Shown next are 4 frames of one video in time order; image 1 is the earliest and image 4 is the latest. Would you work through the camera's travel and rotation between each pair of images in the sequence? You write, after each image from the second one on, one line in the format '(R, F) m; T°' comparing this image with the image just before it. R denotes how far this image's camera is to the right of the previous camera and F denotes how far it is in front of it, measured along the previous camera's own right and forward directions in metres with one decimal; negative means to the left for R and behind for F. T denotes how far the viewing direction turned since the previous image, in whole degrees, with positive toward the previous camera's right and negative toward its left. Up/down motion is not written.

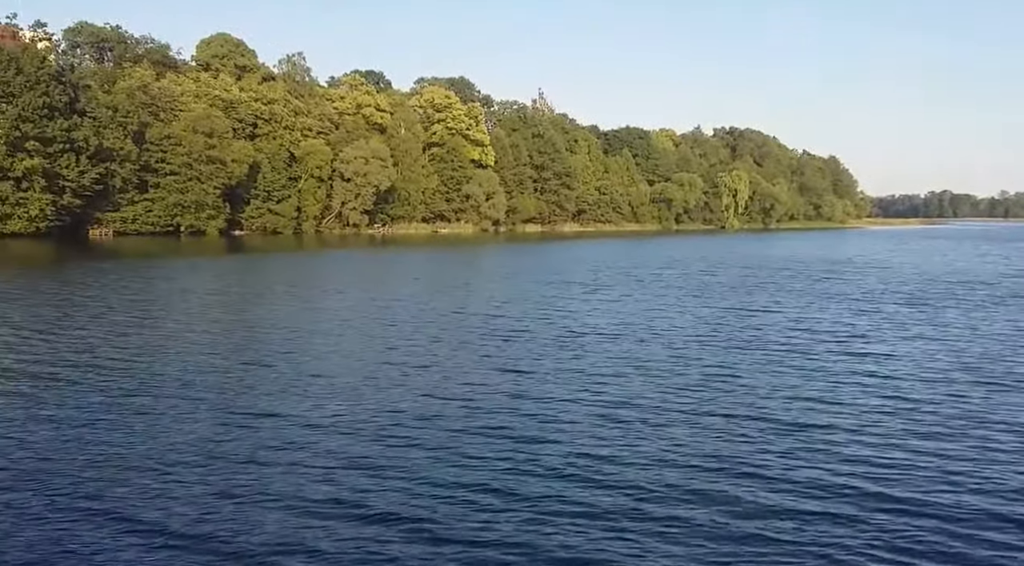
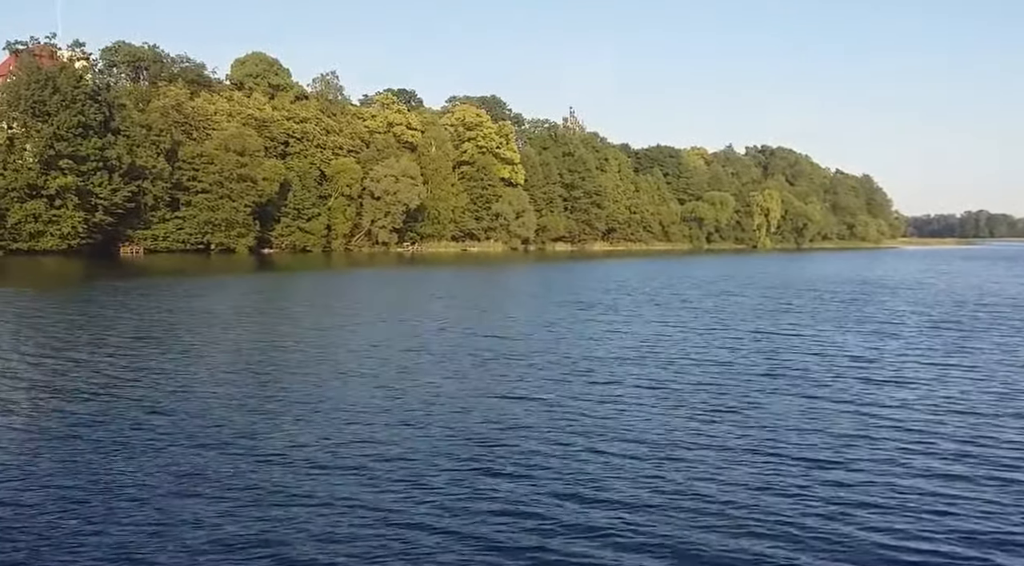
(+0.4, +0.4) m; -2°
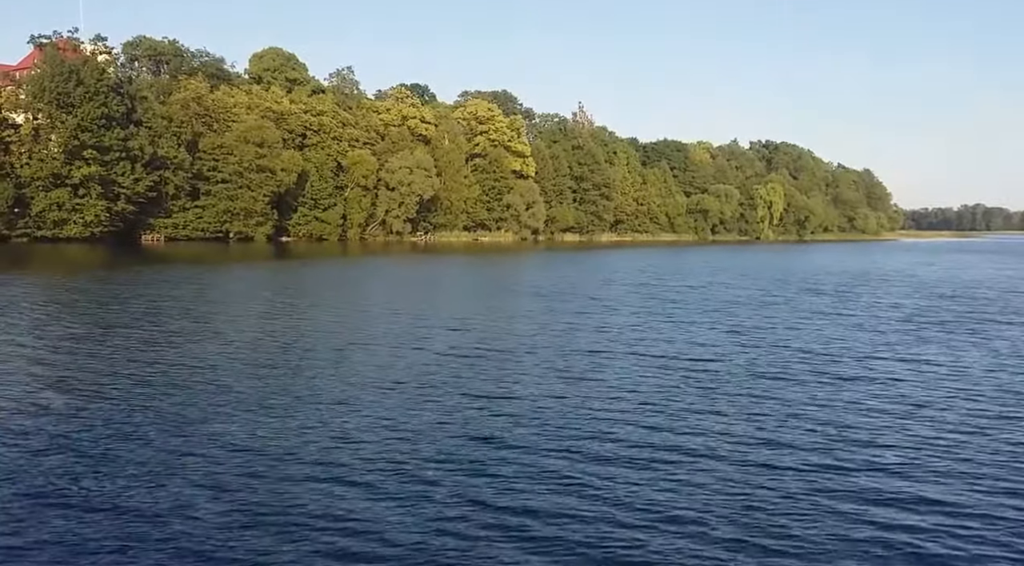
(+0.1, -1.8) m; -1°
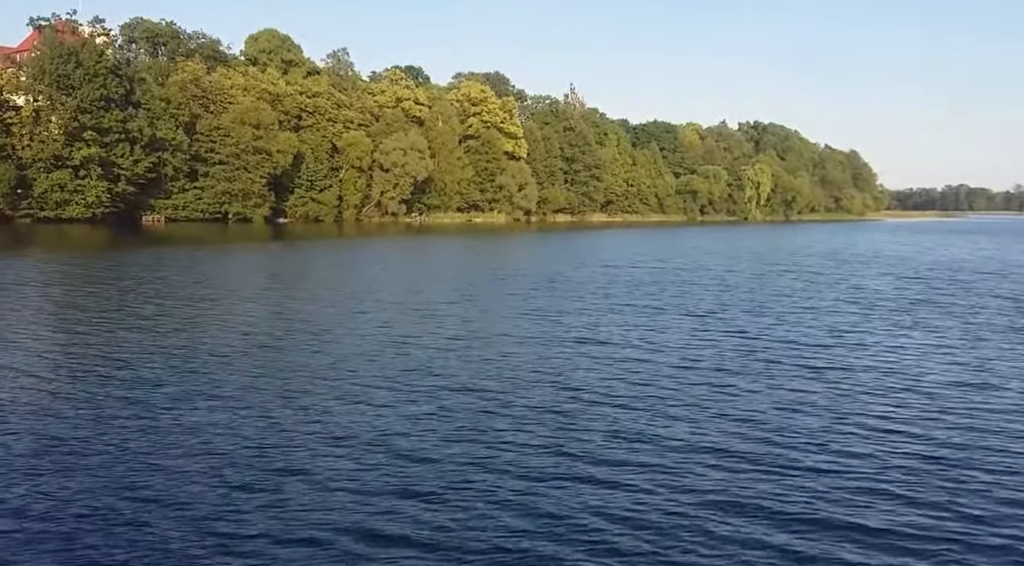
(+0.3, -1.2) m; 0°
